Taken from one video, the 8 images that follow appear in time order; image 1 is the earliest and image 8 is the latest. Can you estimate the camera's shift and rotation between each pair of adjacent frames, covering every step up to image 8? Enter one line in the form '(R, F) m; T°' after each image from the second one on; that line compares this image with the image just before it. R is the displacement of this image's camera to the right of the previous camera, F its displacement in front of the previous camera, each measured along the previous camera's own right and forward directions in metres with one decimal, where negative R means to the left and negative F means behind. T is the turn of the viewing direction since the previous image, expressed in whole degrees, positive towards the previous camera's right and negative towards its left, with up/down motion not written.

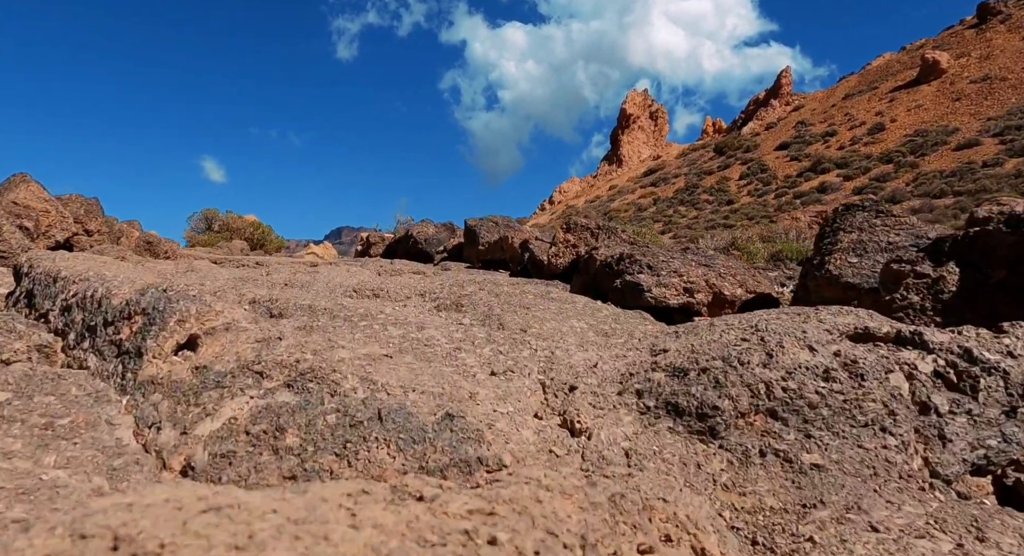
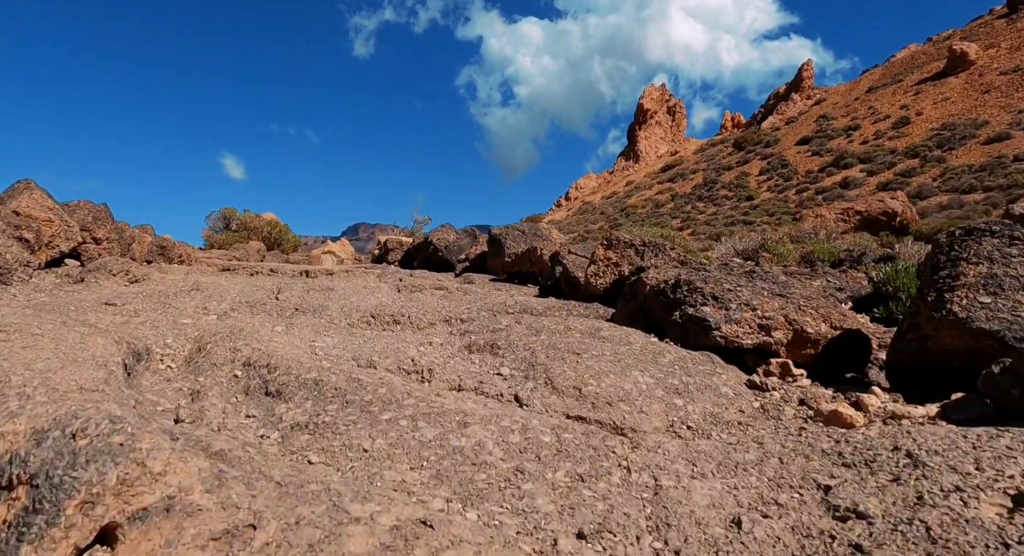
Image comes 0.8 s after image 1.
(-0.3, +0.9) m; -2°
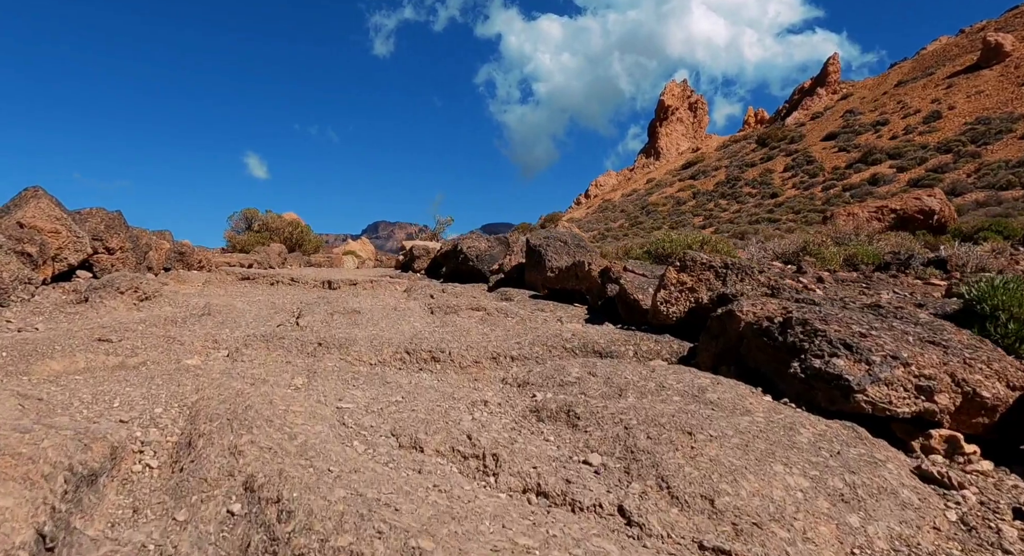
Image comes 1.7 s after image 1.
(-0.4, +1.2) m; -2°
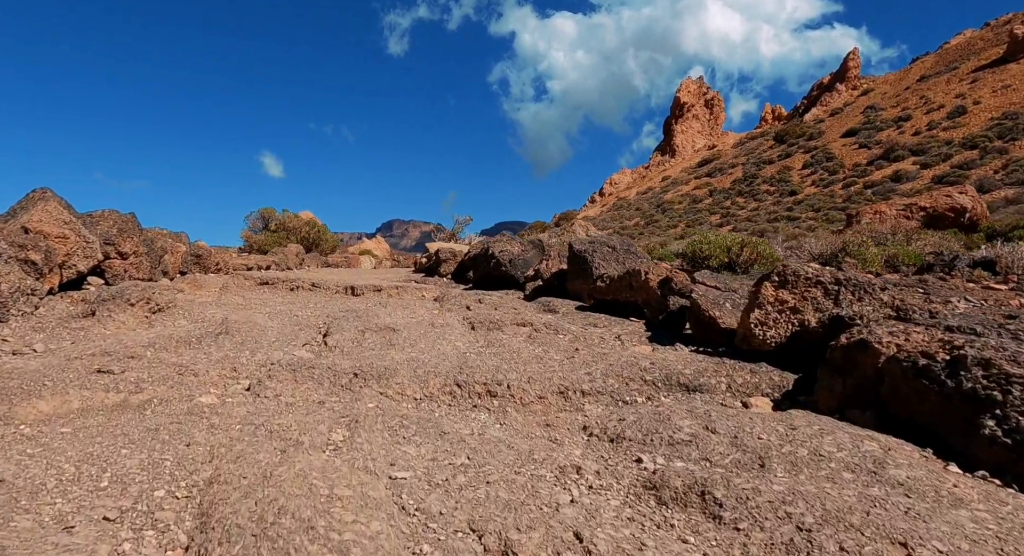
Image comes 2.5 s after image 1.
(-0.5, +1.0) m; -1°
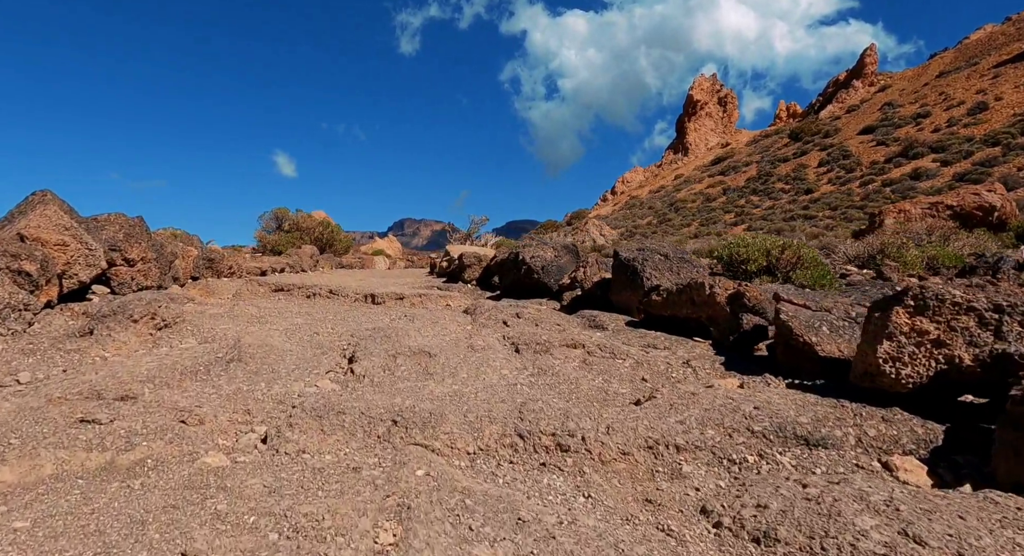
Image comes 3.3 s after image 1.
(-0.5, +1.1) m; -1°
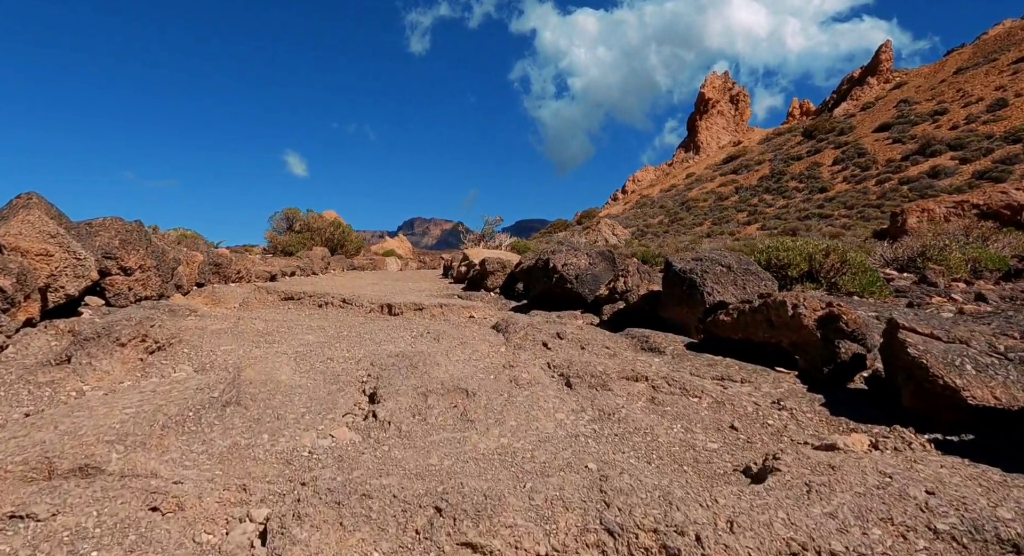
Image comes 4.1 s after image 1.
(-0.4, +1.2) m; -1°
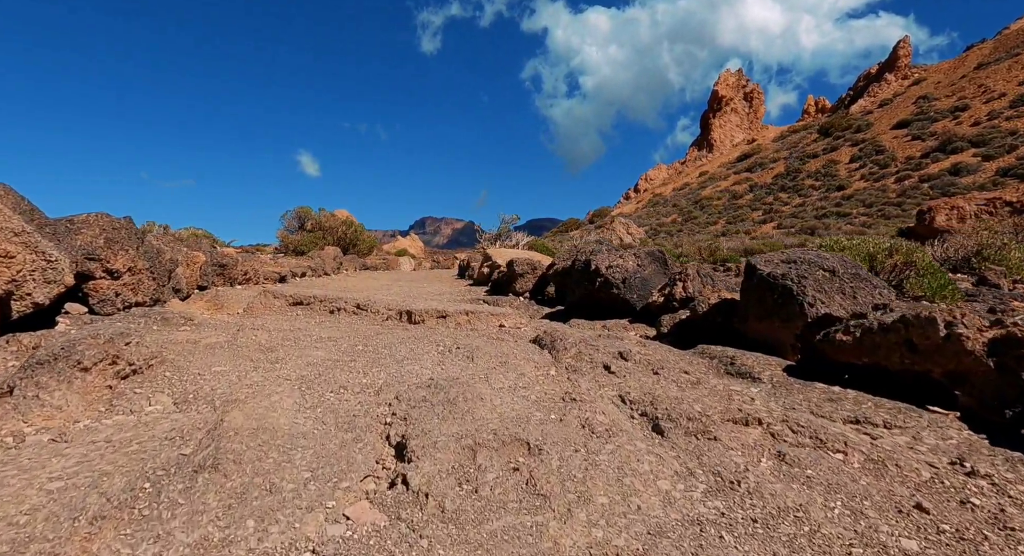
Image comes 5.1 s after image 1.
(-0.5, +1.6) m; -1°
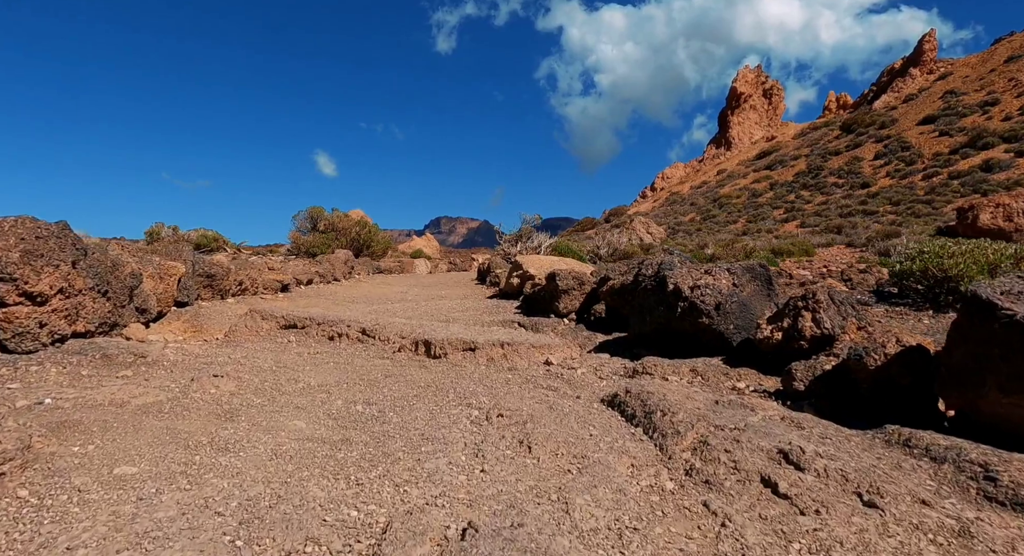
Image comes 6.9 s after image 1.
(-0.5, +2.8) m; -1°
